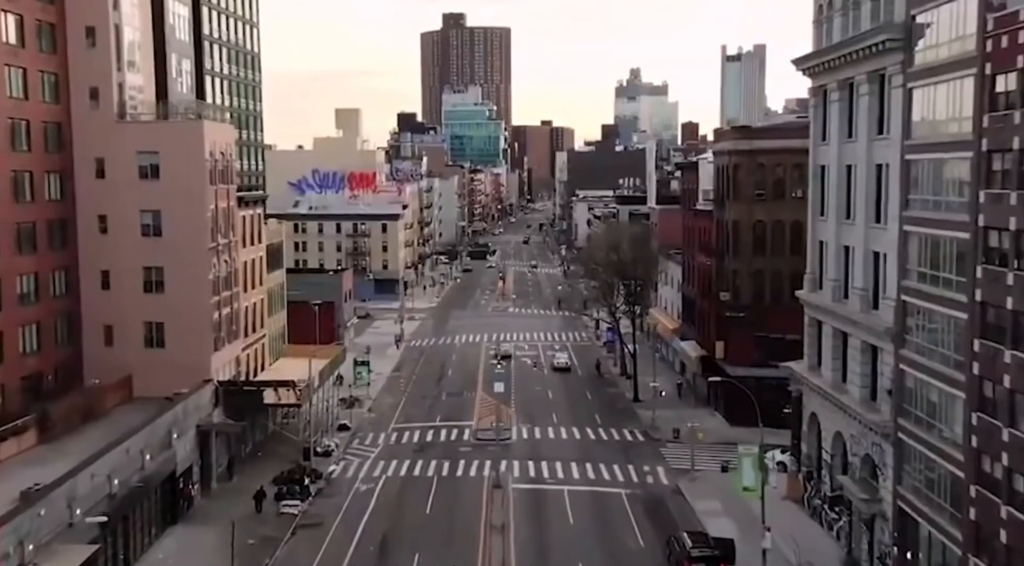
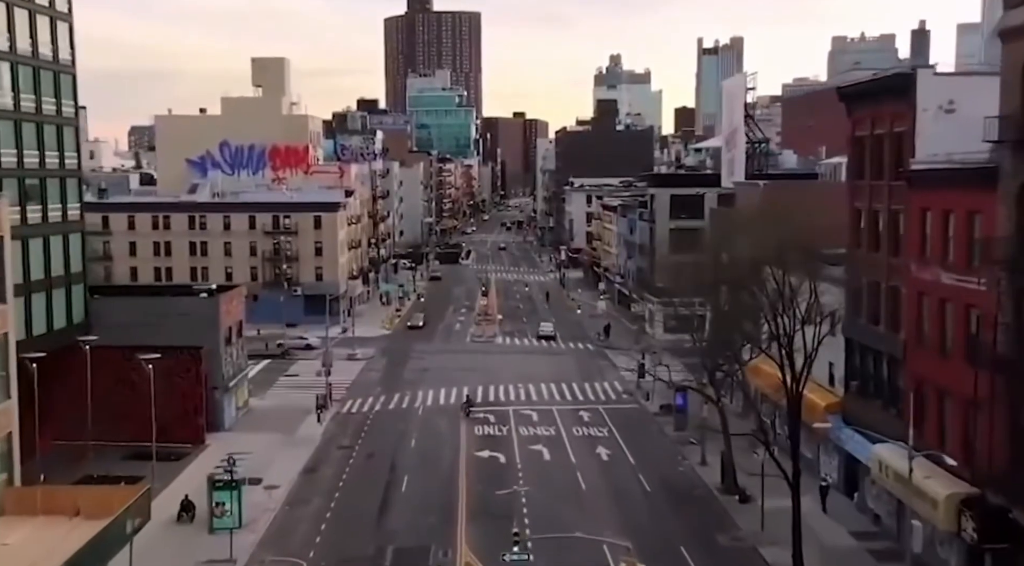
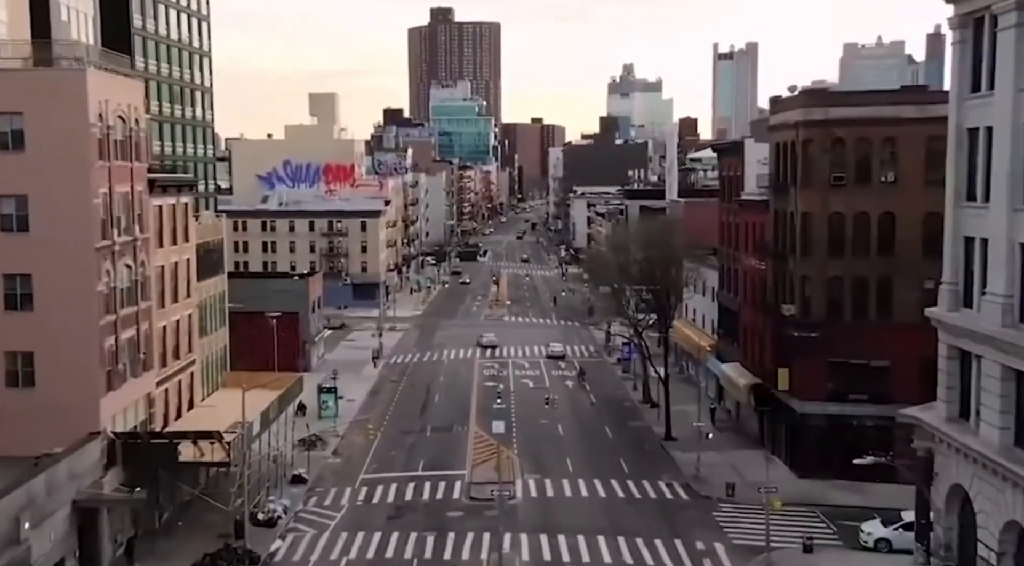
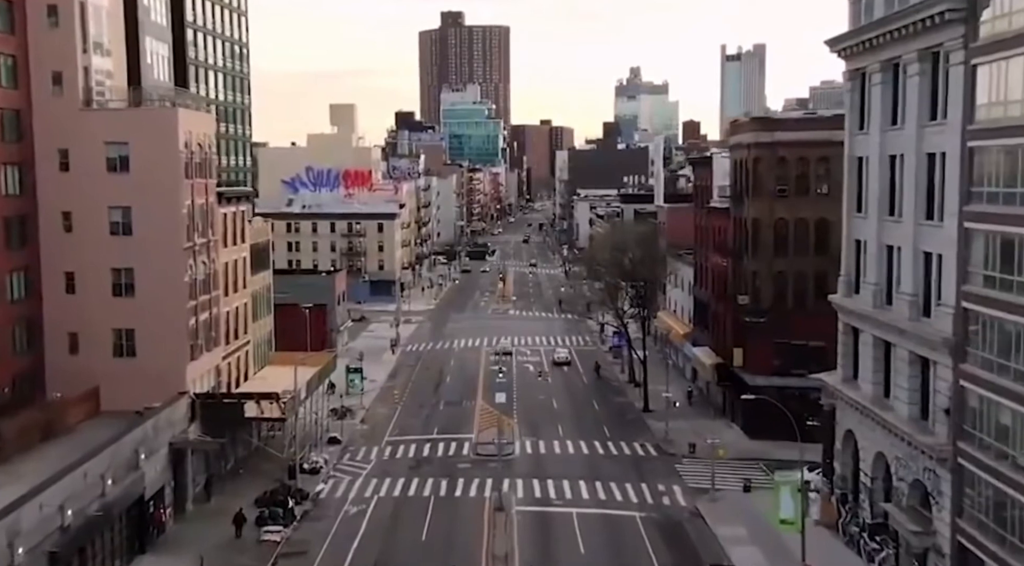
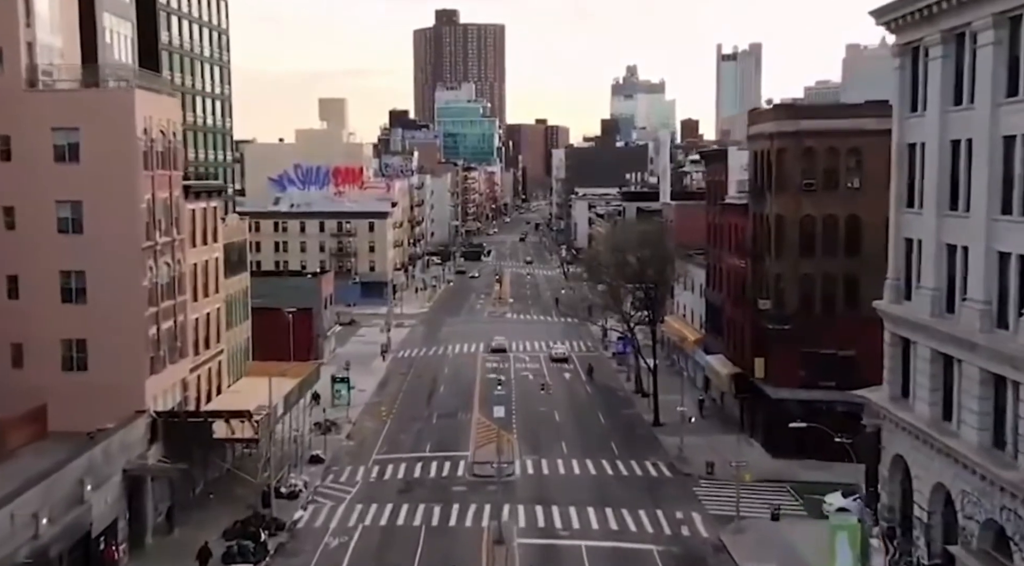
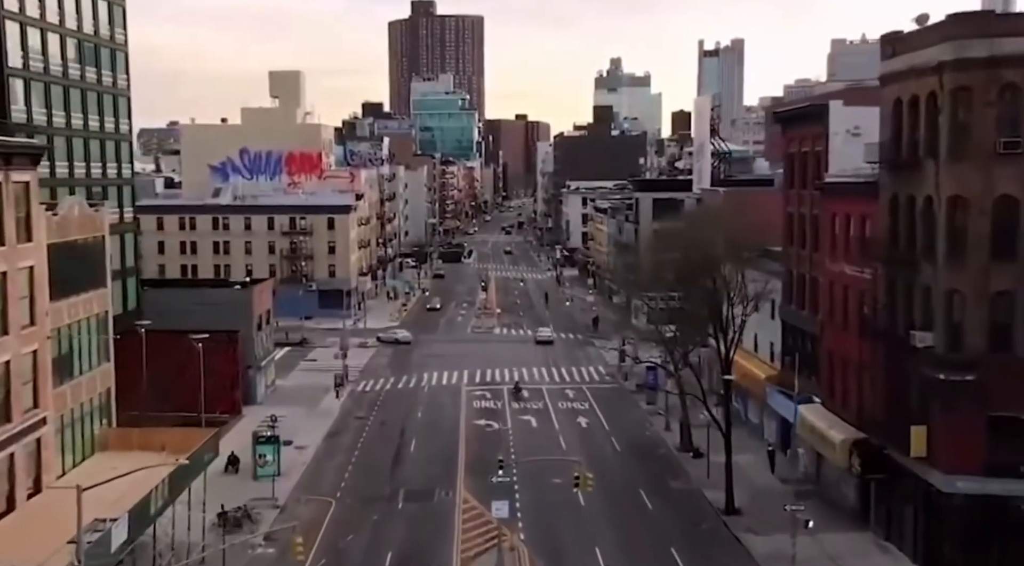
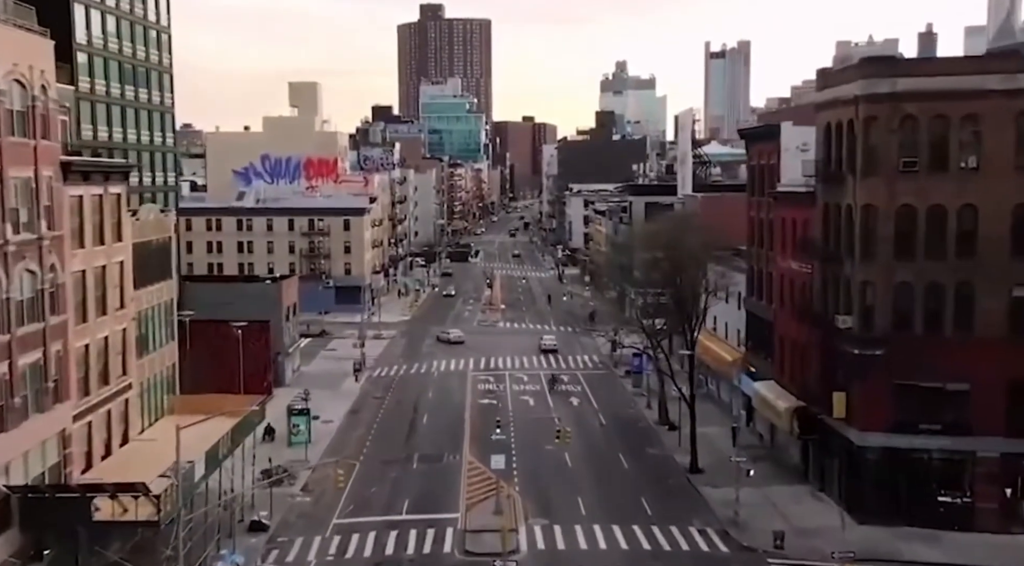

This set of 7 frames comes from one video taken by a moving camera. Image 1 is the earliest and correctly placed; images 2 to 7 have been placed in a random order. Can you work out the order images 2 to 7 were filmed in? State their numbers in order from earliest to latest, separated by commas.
4, 5, 3, 7, 6, 2
